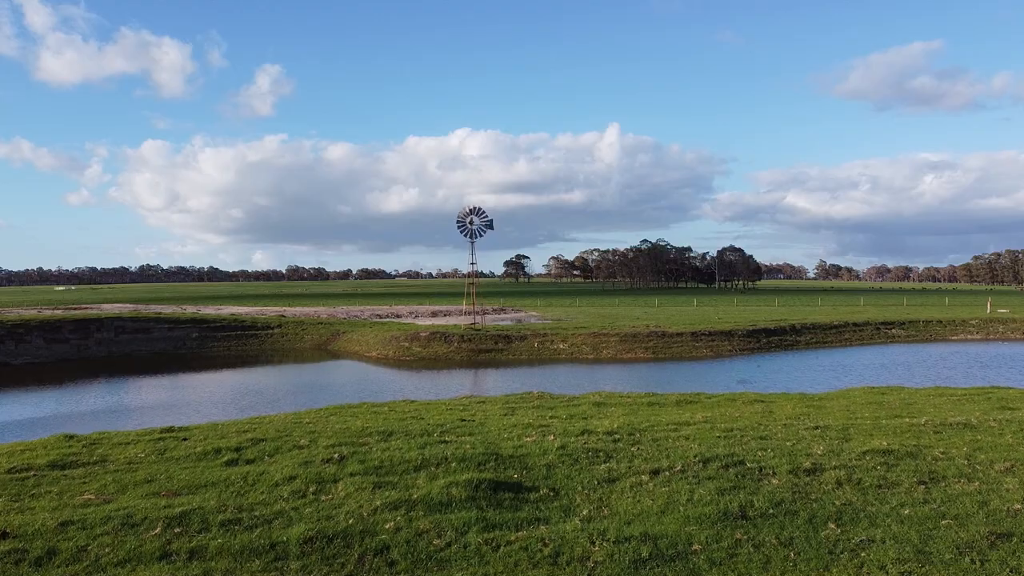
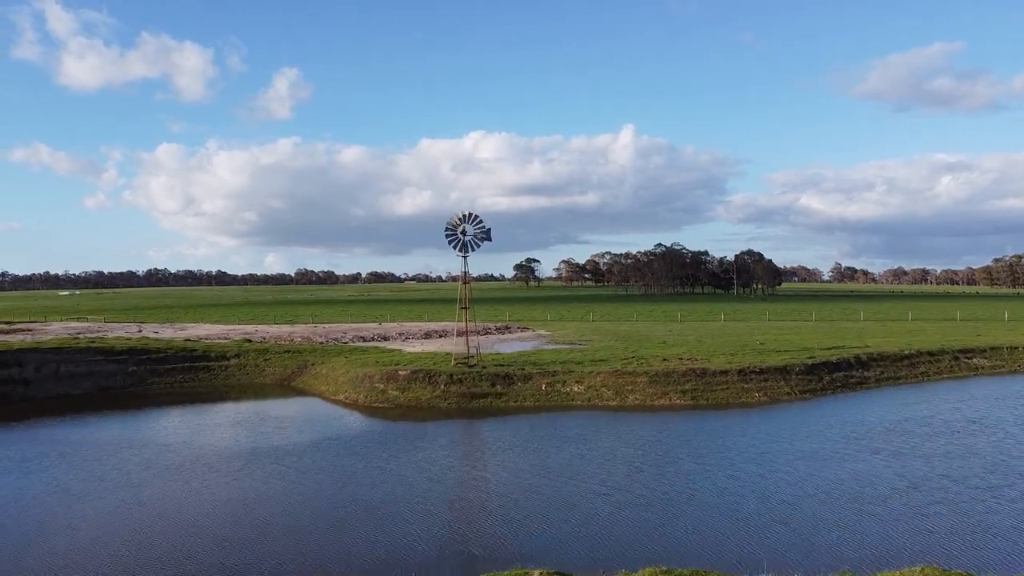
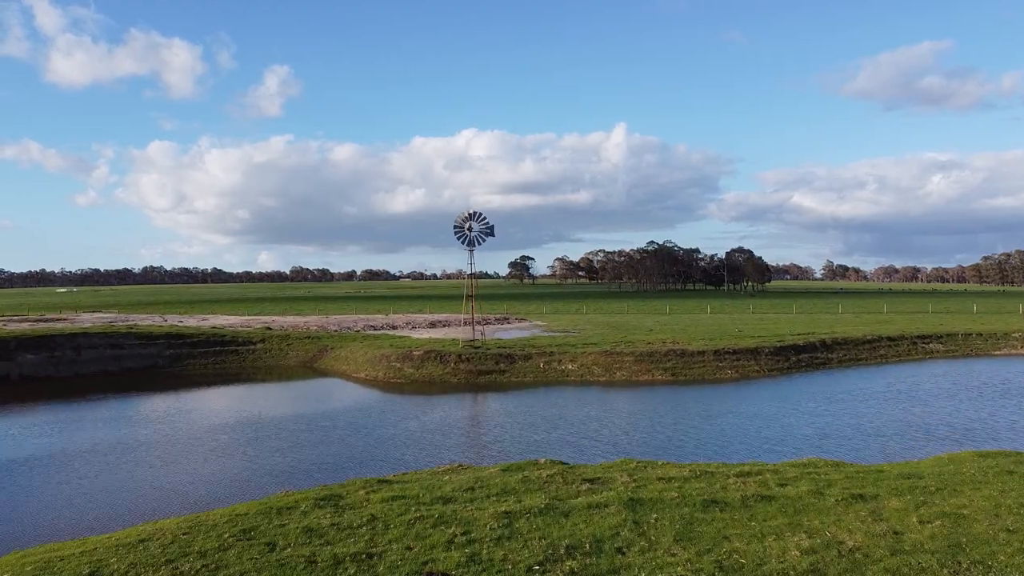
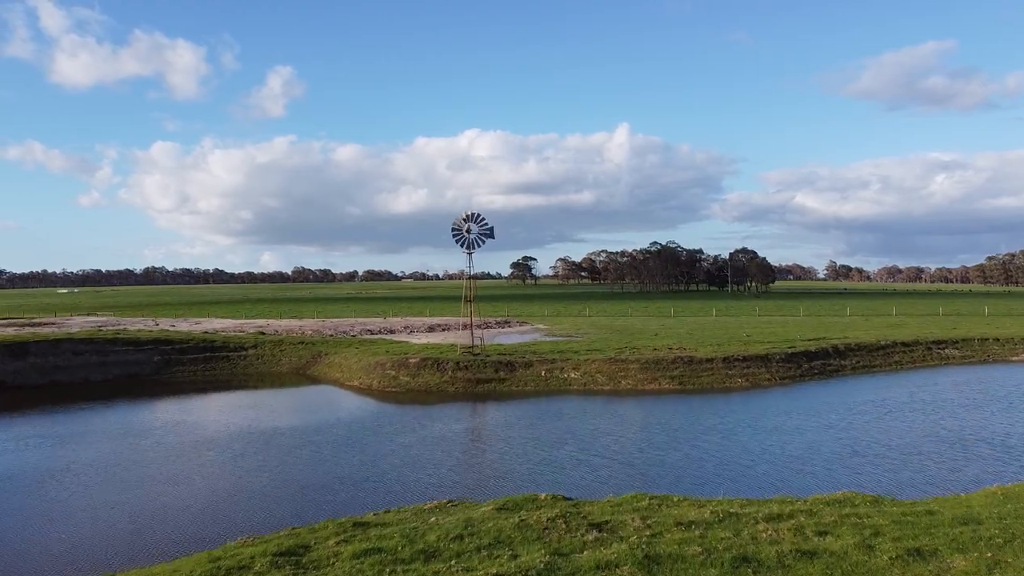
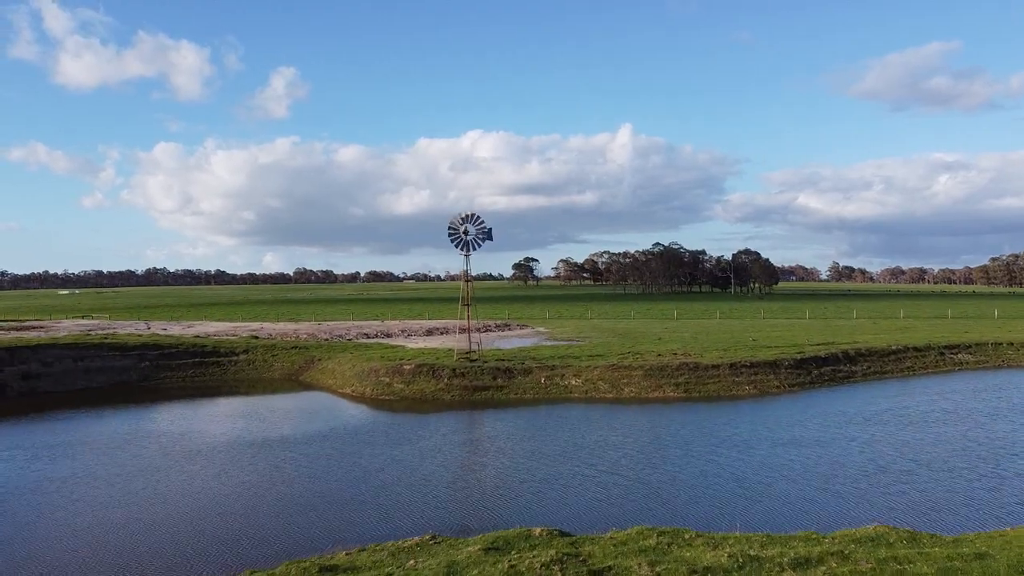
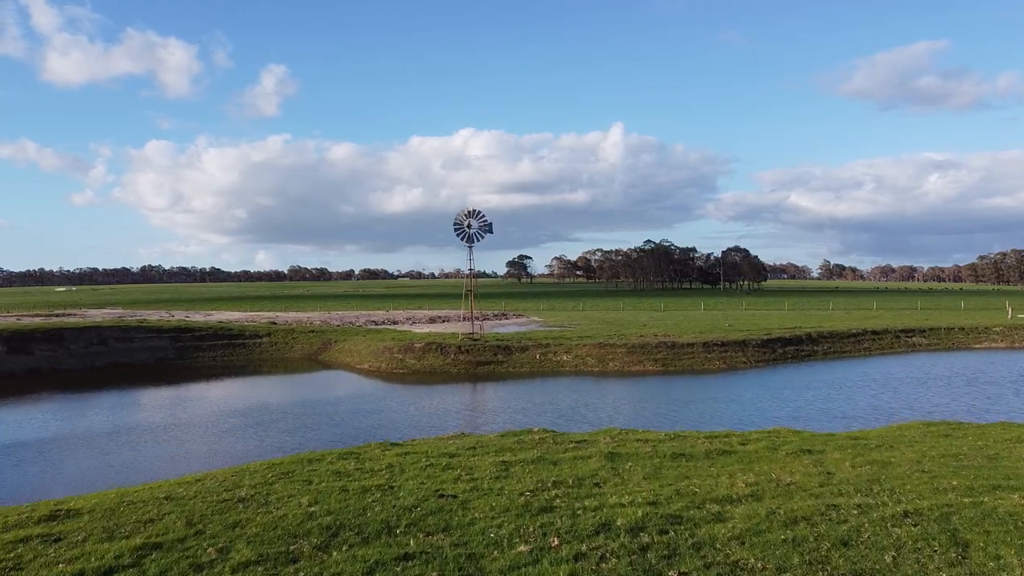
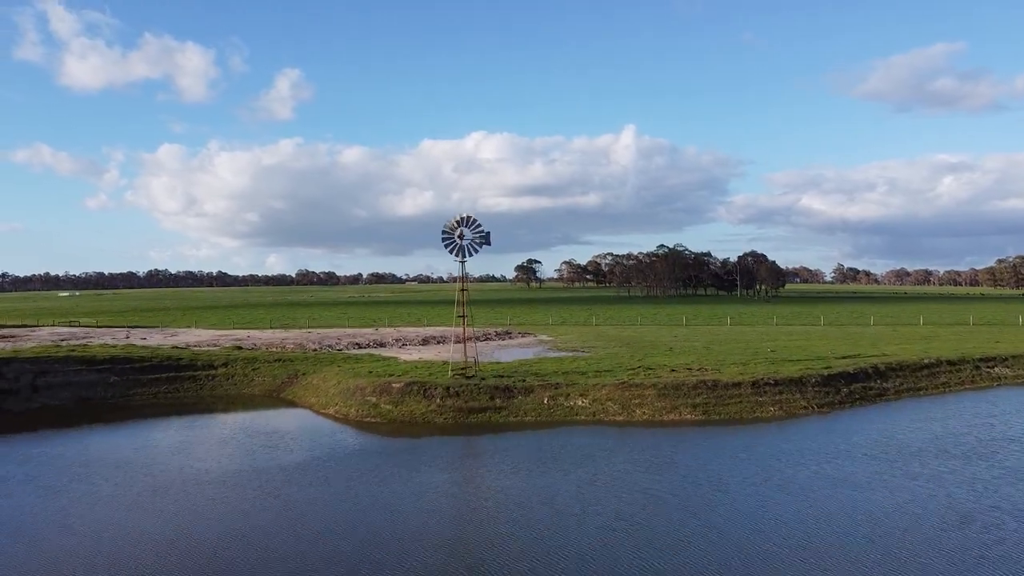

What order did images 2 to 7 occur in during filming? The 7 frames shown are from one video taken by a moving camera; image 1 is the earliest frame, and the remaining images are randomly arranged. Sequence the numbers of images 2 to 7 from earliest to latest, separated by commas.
6, 3, 4, 5, 2, 7
